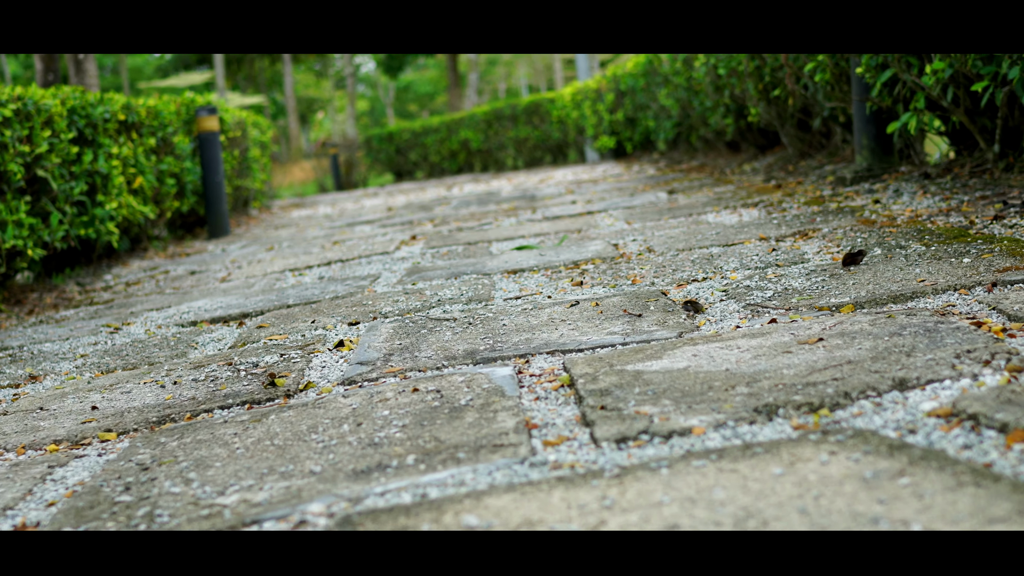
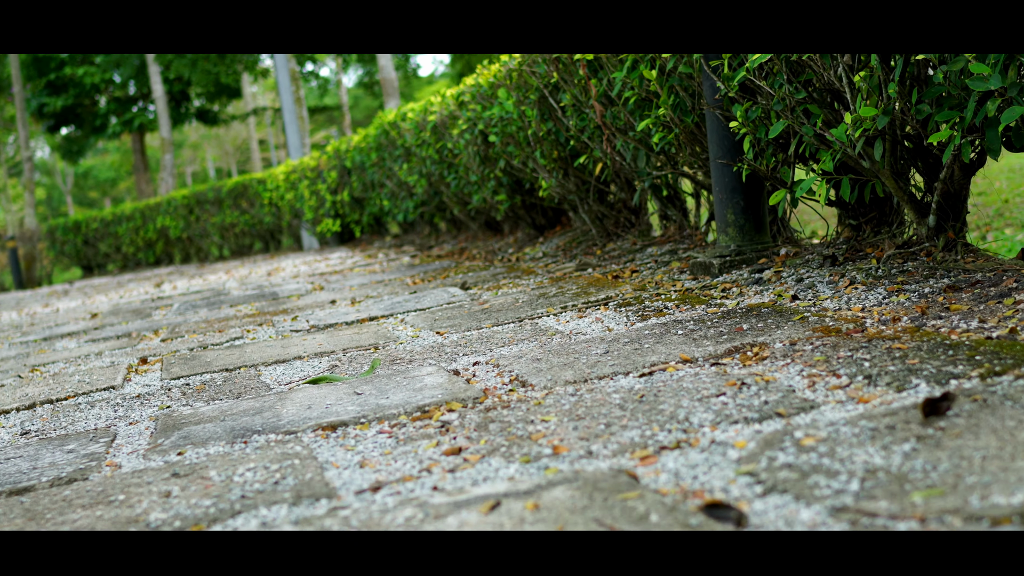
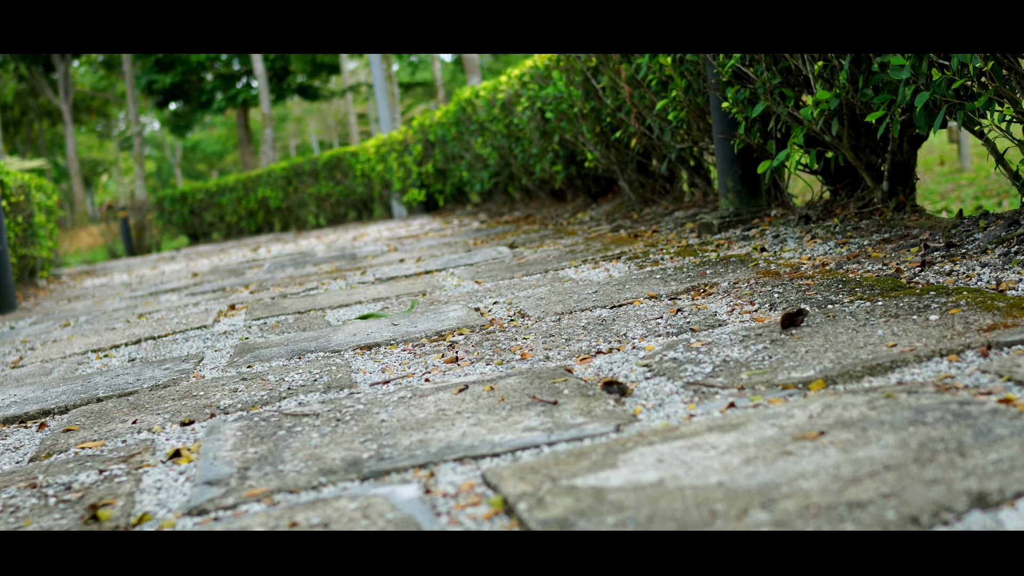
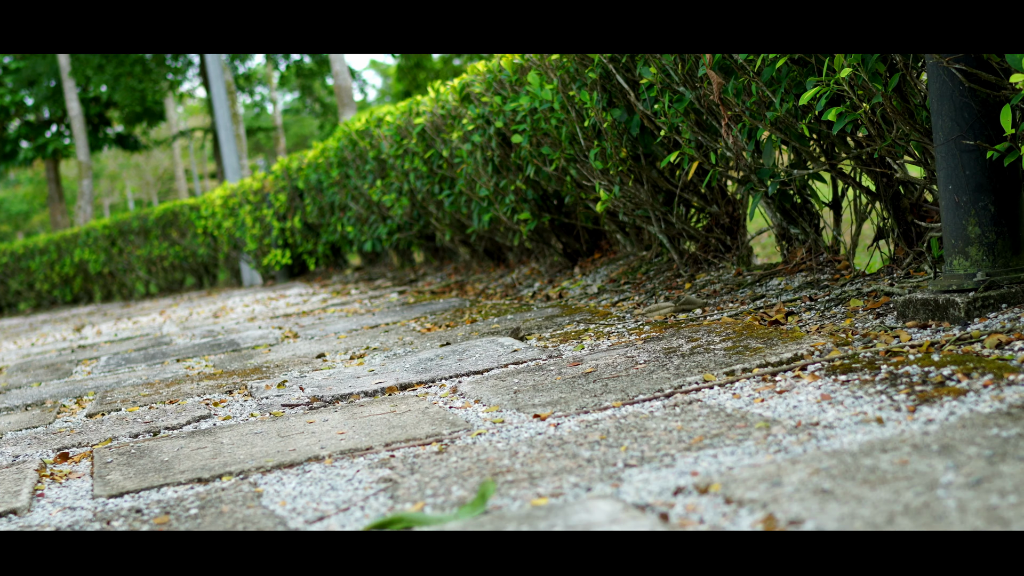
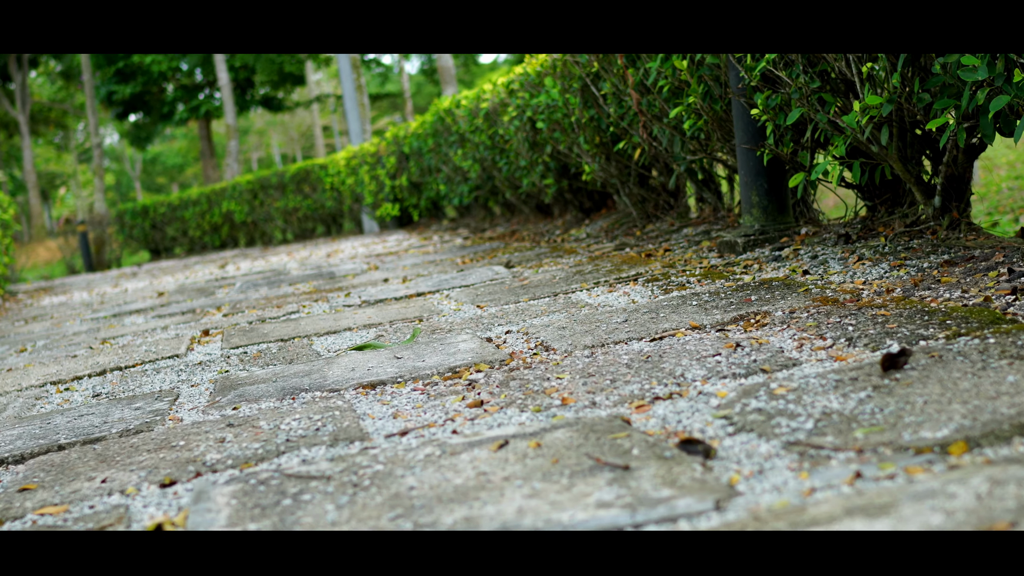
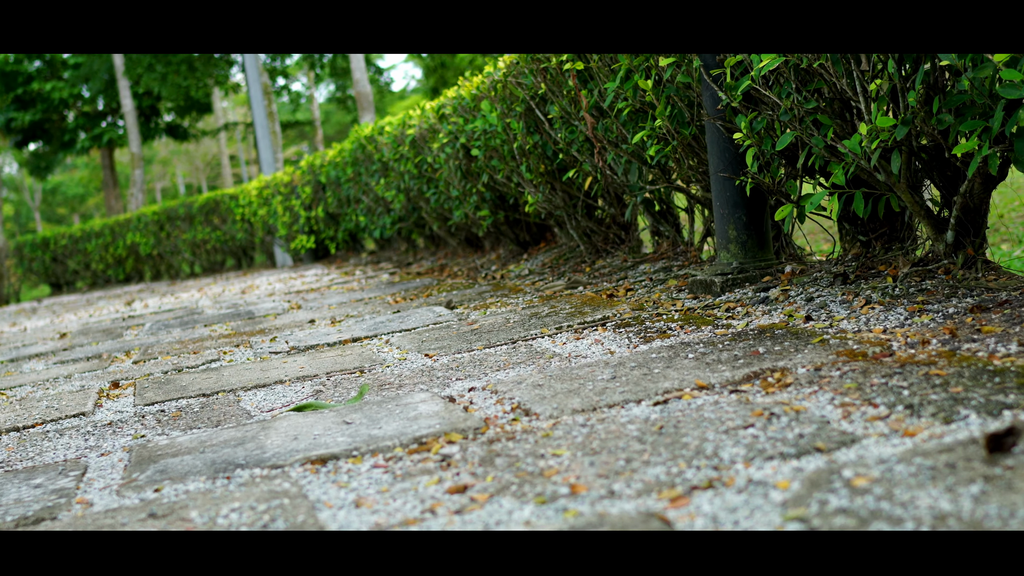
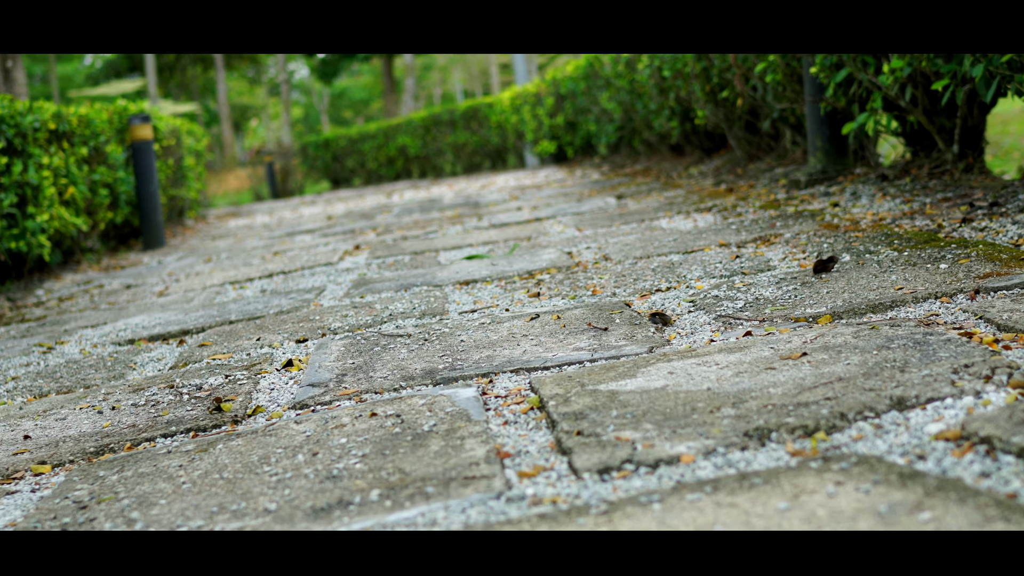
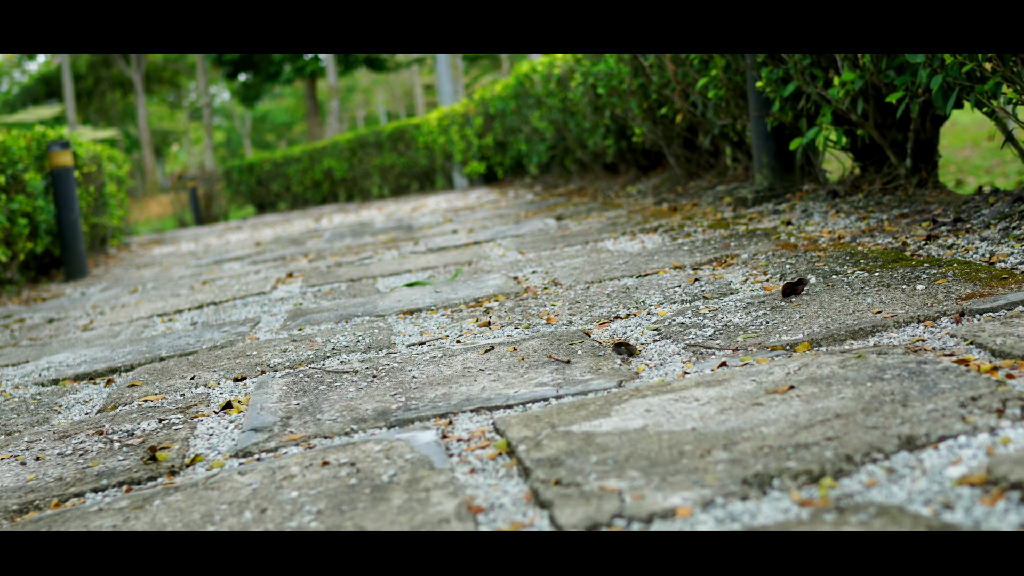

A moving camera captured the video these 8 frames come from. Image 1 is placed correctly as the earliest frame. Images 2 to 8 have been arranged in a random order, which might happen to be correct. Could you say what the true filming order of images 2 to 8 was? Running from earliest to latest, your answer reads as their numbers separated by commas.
7, 8, 3, 5, 2, 6, 4
